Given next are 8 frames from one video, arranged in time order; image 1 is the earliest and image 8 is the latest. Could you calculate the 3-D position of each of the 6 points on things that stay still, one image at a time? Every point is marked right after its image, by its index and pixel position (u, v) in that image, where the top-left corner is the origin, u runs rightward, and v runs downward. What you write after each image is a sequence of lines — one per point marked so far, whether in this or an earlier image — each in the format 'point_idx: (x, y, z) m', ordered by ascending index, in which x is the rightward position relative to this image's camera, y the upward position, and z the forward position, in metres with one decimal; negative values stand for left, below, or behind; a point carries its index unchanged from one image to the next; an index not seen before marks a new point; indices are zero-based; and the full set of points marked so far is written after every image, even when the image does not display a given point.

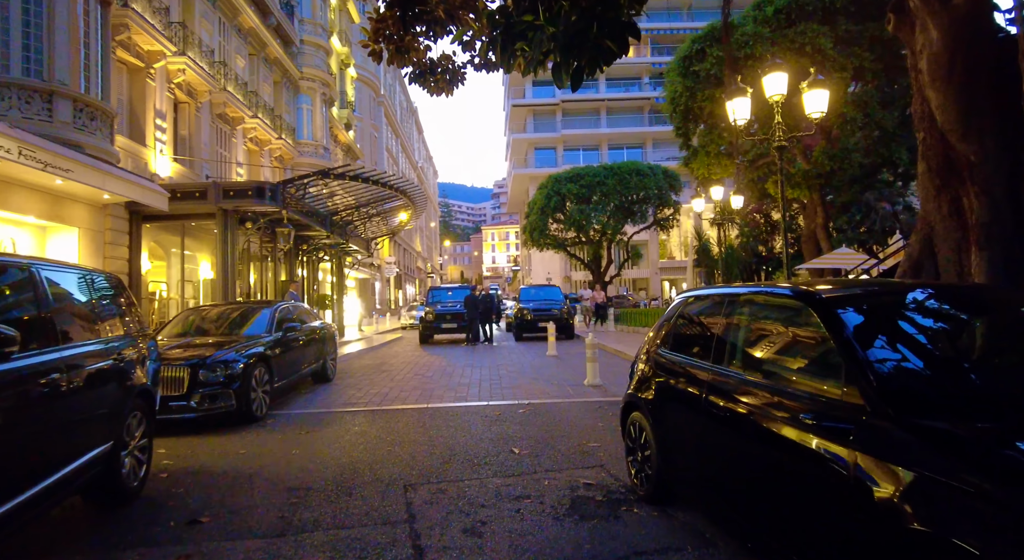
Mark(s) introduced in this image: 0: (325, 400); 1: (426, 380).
0: (-3.0, -1.9, +9.2) m
1: (-1.6, -1.9, +10.8) m
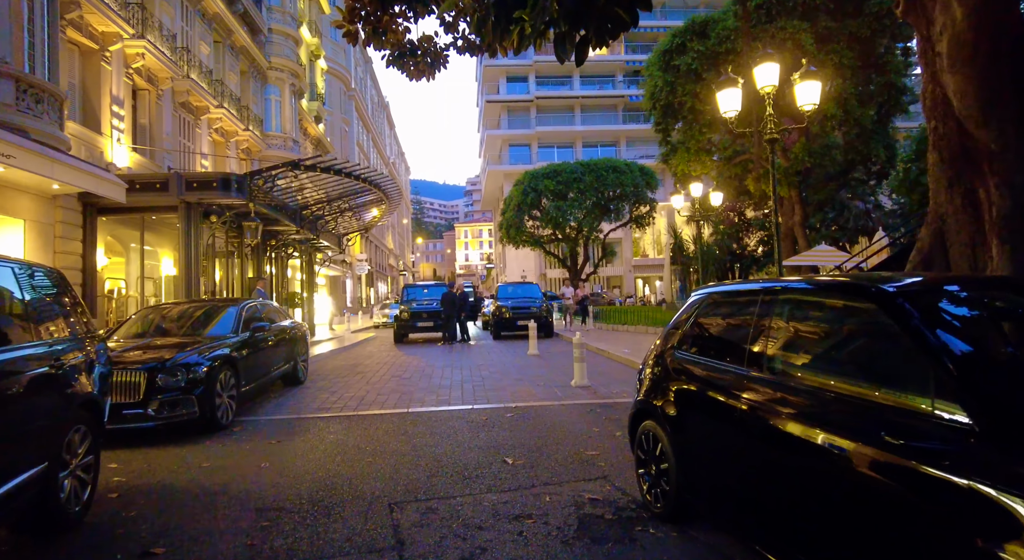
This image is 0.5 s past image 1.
0: (-3.2, -1.8, +8.7) m
1: (-1.9, -1.8, +10.3) m
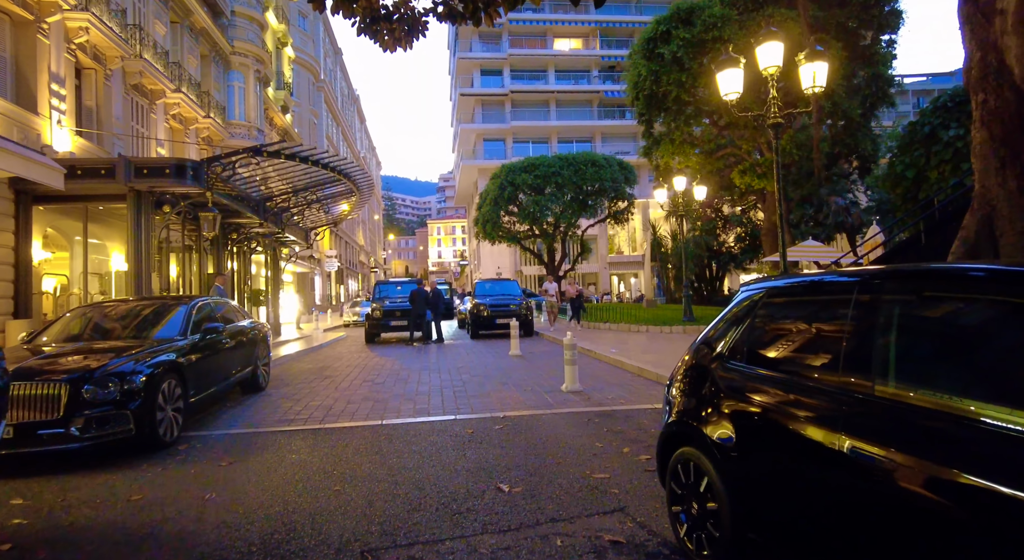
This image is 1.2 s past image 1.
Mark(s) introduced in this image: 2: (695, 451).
0: (-3.4, -1.8, +7.7) m
1: (-2.2, -1.7, +9.4) m
2: (+1.0, -0.9, +3.1) m
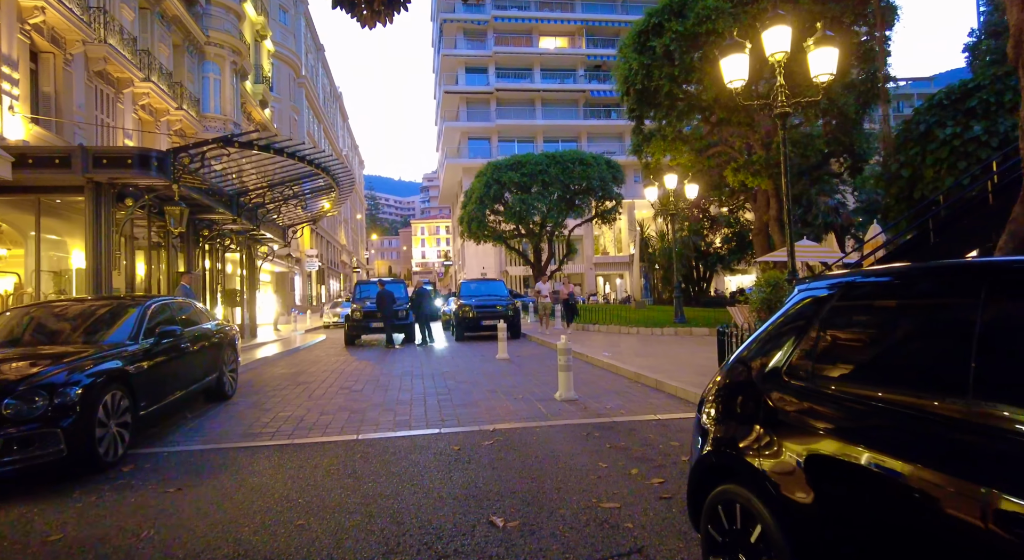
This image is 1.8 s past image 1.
0: (-3.5, -1.8, +7.0) m
1: (-2.3, -1.7, +8.7) m
2: (+1.0, -0.9, +2.5) m
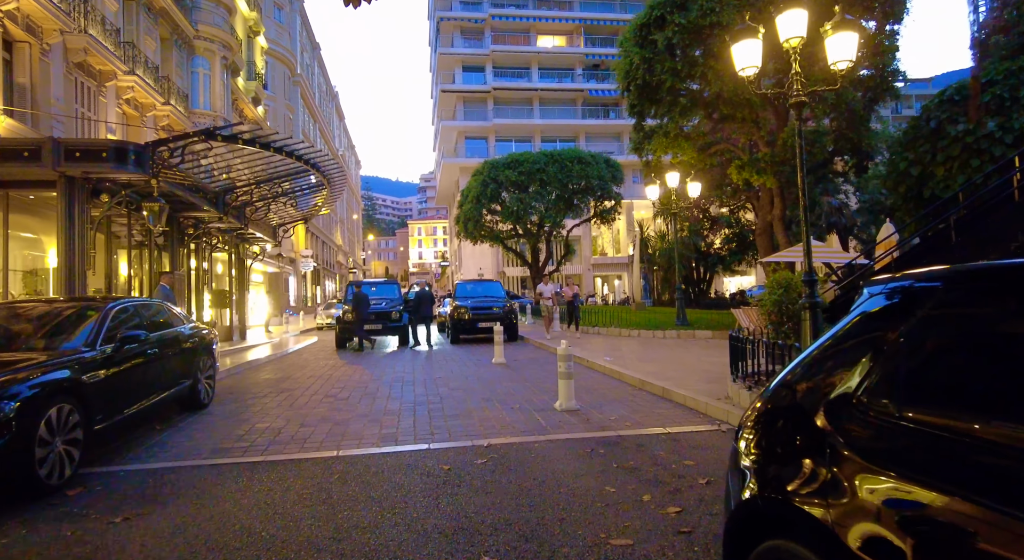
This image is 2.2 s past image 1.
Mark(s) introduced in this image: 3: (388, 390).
0: (-3.5, -1.8, +6.4) m
1: (-2.4, -1.7, +8.1) m
2: (+1.0, -0.9, +1.9) m
3: (-1.9, -1.7, +9.0) m
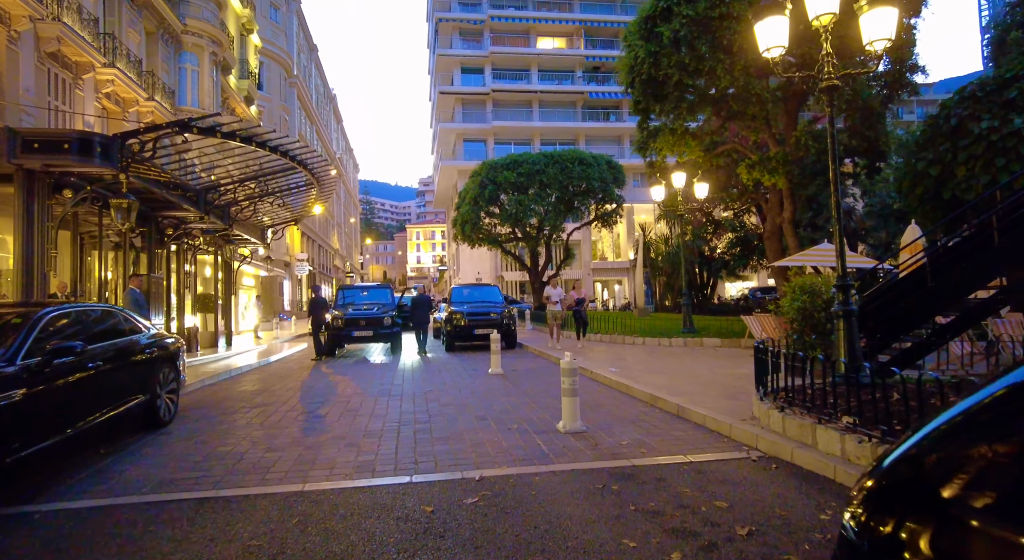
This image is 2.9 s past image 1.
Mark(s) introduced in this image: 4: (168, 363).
0: (-3.6, -1.8, +5.5) m
1: (-2.4, -1.8, +7.3) m
2: (+1.0, -0.9, +1.1) m
3: (-2.0, -1.8, +8.2) m
4: (-4.3, -1.1, +7.3) m
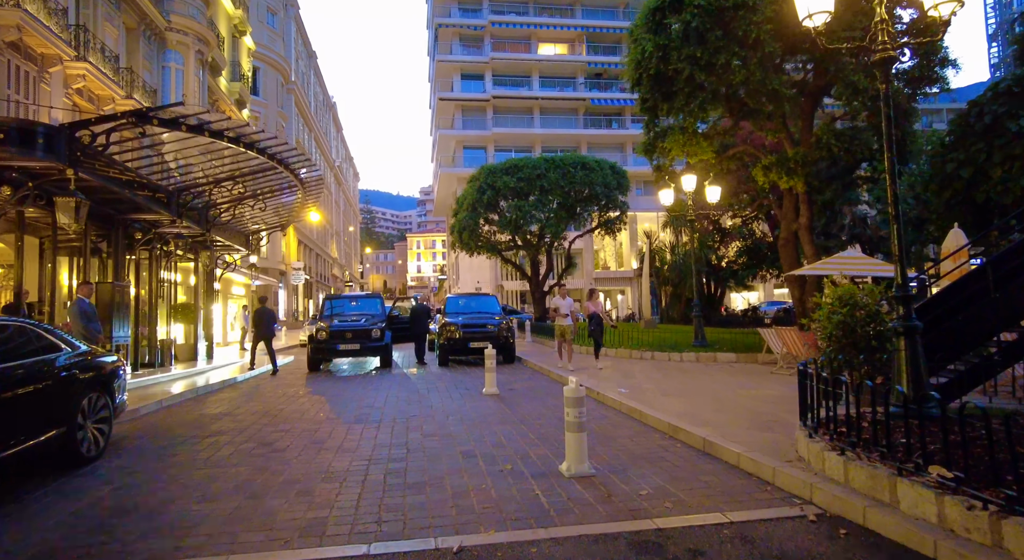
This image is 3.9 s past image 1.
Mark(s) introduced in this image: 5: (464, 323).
0: (-3.6, -1.8, +4.4) m
1: (-2.5, -1.8, +6.1) m
2: (+0.9, -0.9, 0.0) m
3: (-2.0, -1.9, +7.0) m
4: (-4.4, -1.2, +6.2) m
5: (-1.3, -1.2, +15.7) m
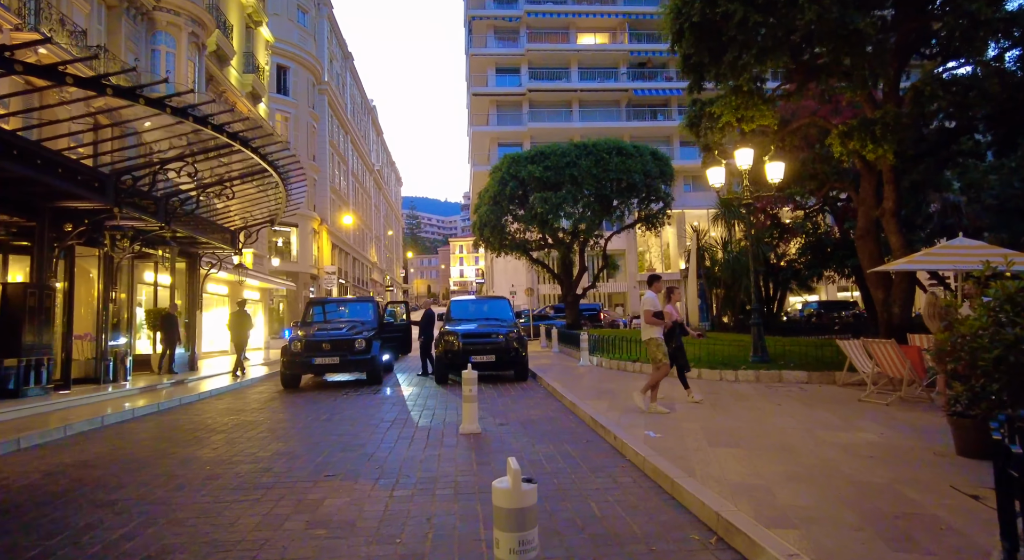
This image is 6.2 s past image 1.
0: (-4.3, -1.8, +1.9) m
1: (-3.0, -1.8, +3.6) m
2: (-0.1, -0.8, -2.8) m
3: (-2.4, -1.8, +4.4) m
4: (-4.9, -1.1, +3.8) m
5: (-1.0, -1.2, +13.0) m
